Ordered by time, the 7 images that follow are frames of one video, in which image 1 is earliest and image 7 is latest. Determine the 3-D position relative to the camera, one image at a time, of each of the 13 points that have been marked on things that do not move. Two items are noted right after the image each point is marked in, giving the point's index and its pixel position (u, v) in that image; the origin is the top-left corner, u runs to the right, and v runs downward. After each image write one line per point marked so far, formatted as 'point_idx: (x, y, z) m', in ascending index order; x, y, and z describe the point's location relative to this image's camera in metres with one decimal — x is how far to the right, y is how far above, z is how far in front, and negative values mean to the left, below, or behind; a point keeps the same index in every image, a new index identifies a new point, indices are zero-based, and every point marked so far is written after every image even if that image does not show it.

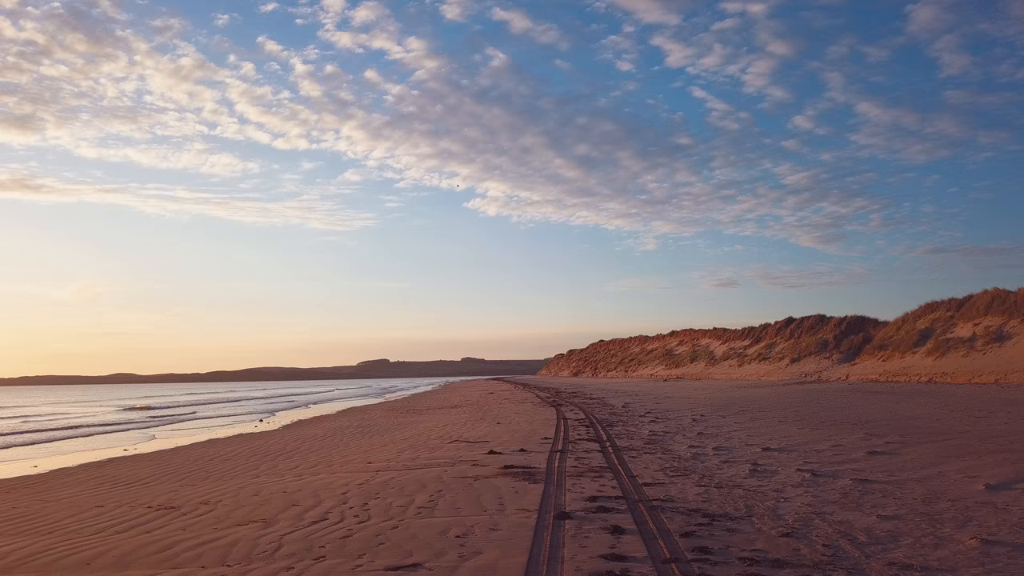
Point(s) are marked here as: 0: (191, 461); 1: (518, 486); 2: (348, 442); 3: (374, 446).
0: (-6.0, -3.2, +11.9) m
1: (+0.1, -2.3, +7.5) m
2: (-3.7, -3.5, +14.4) m
3: (-2.8, -3.2, +13.0) m
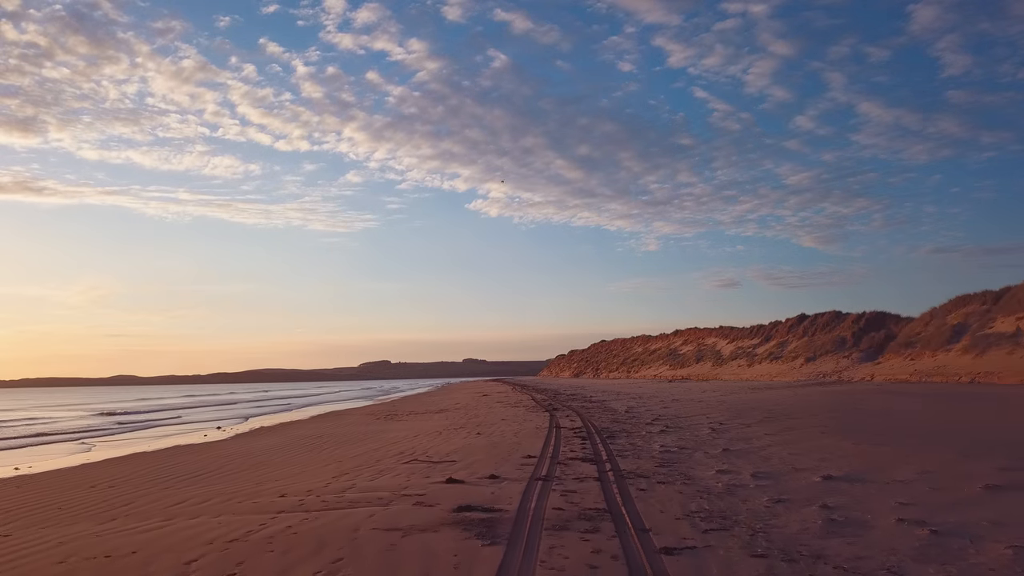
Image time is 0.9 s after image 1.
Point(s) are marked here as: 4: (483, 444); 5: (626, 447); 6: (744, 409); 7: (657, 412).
0: (-6.4, -2.9, +9.3) m
1: (-0.3, -2.0, +4.8) m
2: (-4.1, -3.1, +11.8) m
3: (-3.2, -2.9, +10.4) m
4: (-0.6, -3.1, +12.5) m
5: (+2.0, -2.7, +10.9) m
6: (+6.2, -3.3, +17.1) m
7: (+4.2, -3.6, +18.6) m
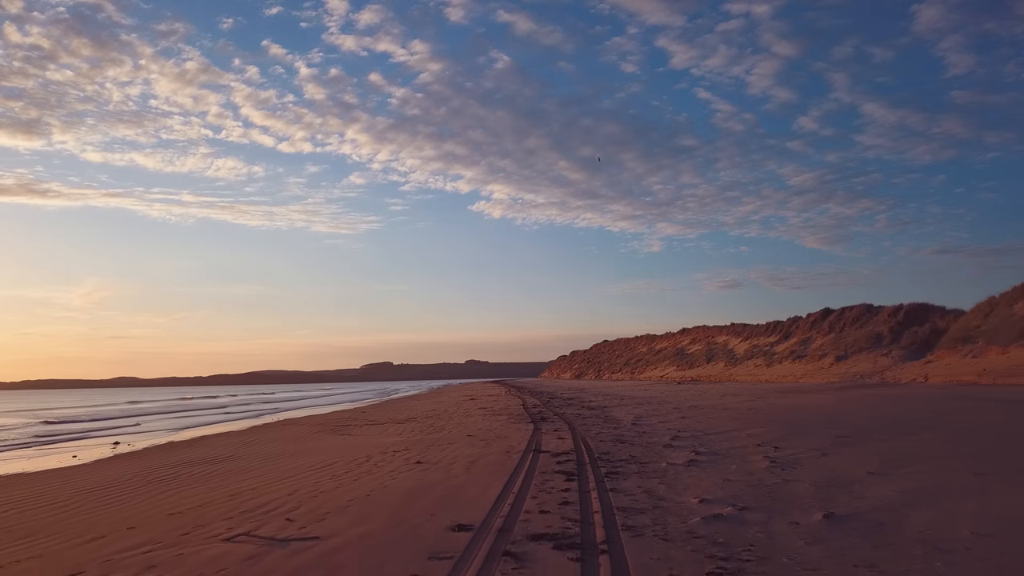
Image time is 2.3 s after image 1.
0: (-7.1, -2.3, +4.8) m
1: (-1.1, -1.3, +0.3) m
2: (-4.8, -2.5, +7.2) m
3: (-3.9, -2.3, +5.8) m
4: (-1.3, -2.4, +7.9) m
5: (+1.3, -2.1, +6.3) m
6: (+5.6, -2.7, +12.5) m
7: (+3.6, -3.0, +14.0) m
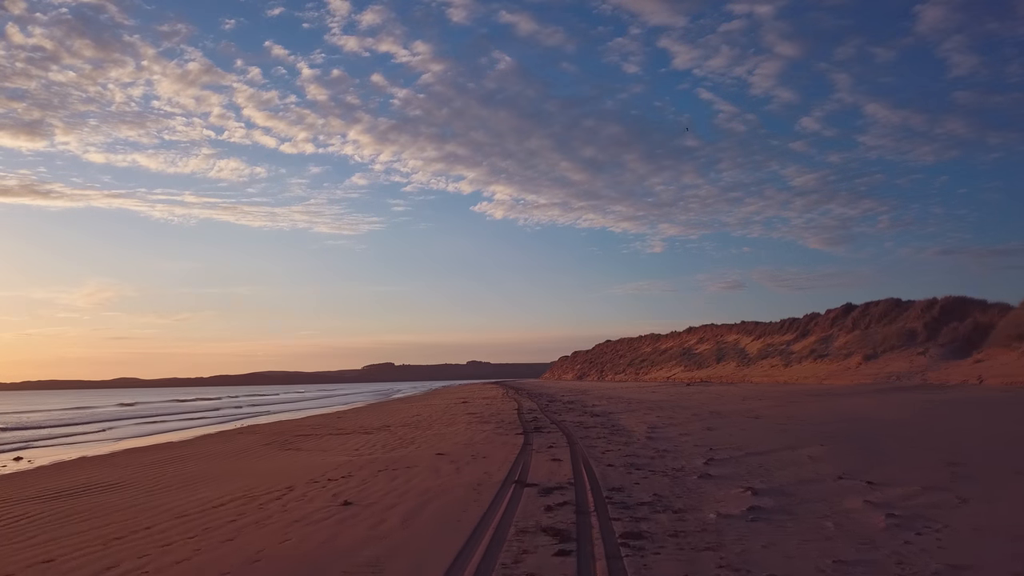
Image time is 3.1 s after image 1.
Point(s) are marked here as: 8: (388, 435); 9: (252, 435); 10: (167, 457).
0: (-7.4, -1.9, +1.8) m
1: (-1.4, -0.9, -2.8) m
2: (-5.1, -2.1, +4.2) m
3: (-4.2, -1.8, +2.8) m
4: (-1.6, -2.0, +4.9) m
5: (+0.9, -1.7, +3.3) m
6: (+5.3, -2.3, +9.5) m
7: (+3.3, -2.6, +11.0) m
8: (-3.1, -3.6, +15.8) m
9: (-7.5, -4.2, +18.3) m
10: (-7.5, -3.7, +14.0) m
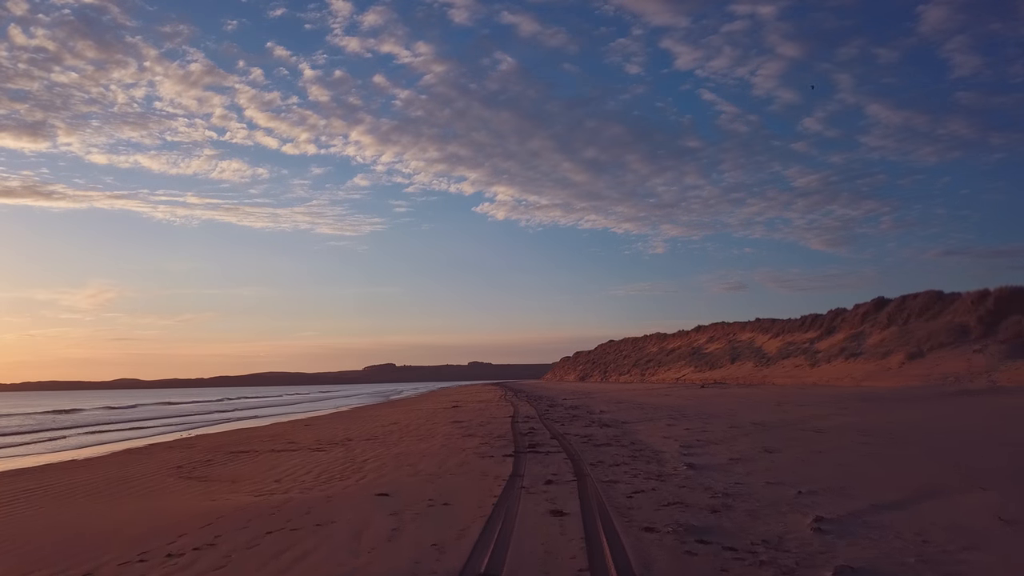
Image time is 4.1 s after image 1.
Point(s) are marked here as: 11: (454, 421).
0: (-7.7, -1.4, -1.8) m
1: (-1.7, -0.4, -6.3) m
2: (-5.4, -1.6, +0.7) m
3: (-4.5, -1.3, -0.8) m
4: (-1.9, -1.6, +1.3) m
5: (+0.7, -1.2, -0.3) m
6: (+5.0, -1.8, +5.9) m
7: (+3.0, -2.2, +7.4) m
8: (-3.3, -3.2, +12.2) m
9: (-7.7, -3.8, +14.7) m
10: (-7.7, -3.2, +10.4) m
11: (-1.8, -4.1, +19.7) m
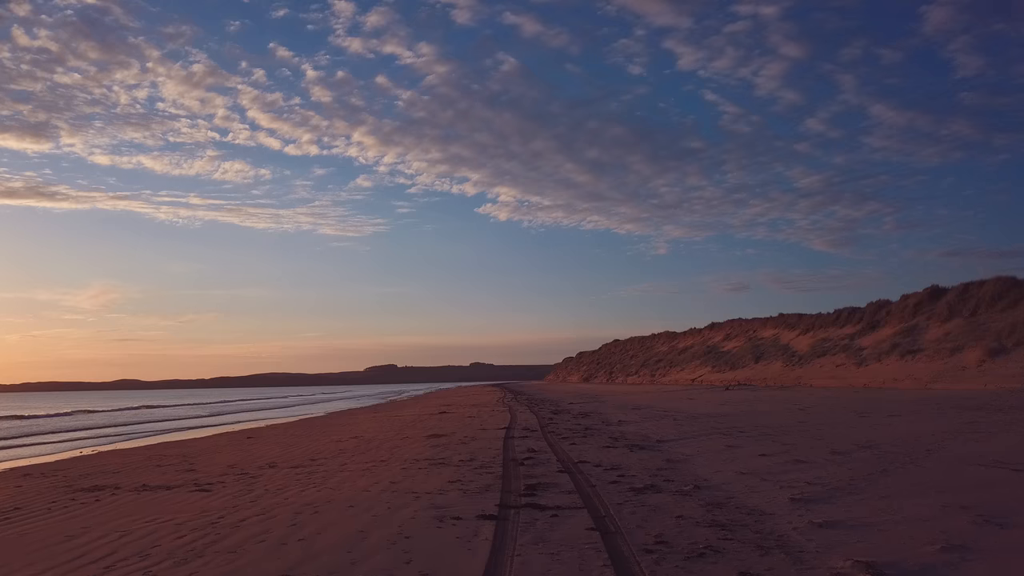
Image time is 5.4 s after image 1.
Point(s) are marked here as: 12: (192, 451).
0: (-7.9, -0.7, -6.4) m
1: (-1.9, +0.3, -10.9) m
2: (-5.6, -1.0, -3.9) m
3: (-4.7, -0.7, -5.3) m
4: (-2.1, -0.9, -3.3) m
5: (+0.5, -0.5, -4.9) m
6: (+4.9, -1.2, +1.2) m
7: (+2.9, -1.5, +2.8) m
8: (-3.5, -2.5, +7.6) m
9: (-7.9, -3.1, +10.1) m
10: (-7.9, -2.5, +5.8) m
11: (-1.9, -3.5, +15.1) m
12: (-7.2, -3.6, +14.2) m
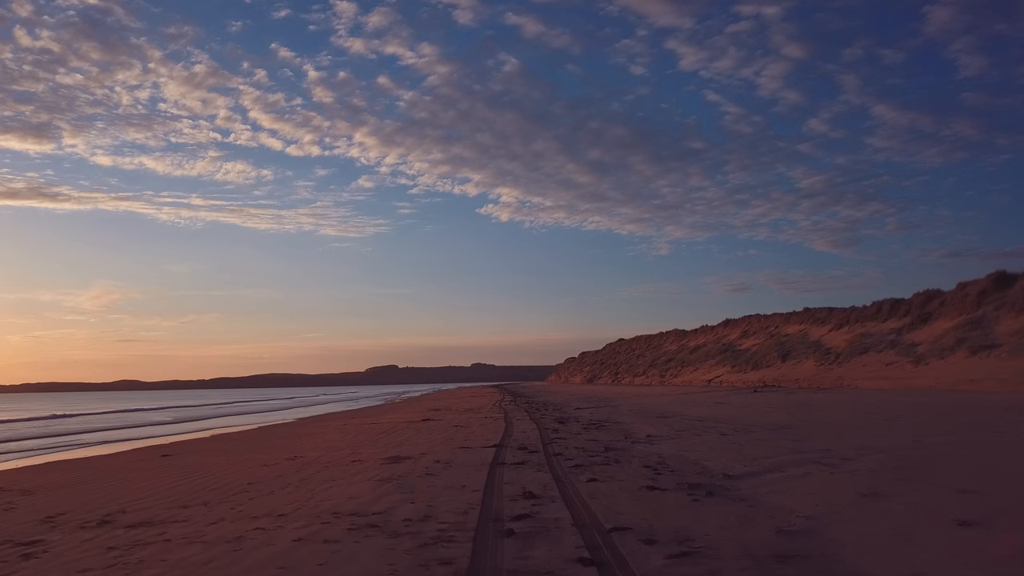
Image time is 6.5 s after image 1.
0: (-8.1, -0.1, -10.6) m
1: (-2.2, +0.9, -15.2) m
2: (-5.8, -0.3, -8.2) m
3: (-4.9, -0.1, -9.6) m
4: (-2.3, -0.3, -7.5) m
5: (+0.3, +0.1, -9.1) m
6: (+4.7, -0.5, -3.0) m
7: (+2.7, -0.9, -1.5) m
8: (-3.6, -1.9, +3.4) m
9: (-8.0, -2.5, +5.9) m
10: (-8.1, -1.9, +1.6) m
11: (-2.1, -2.9, +10.9) m
12: (-7.3, -3.0, +10.0) m
